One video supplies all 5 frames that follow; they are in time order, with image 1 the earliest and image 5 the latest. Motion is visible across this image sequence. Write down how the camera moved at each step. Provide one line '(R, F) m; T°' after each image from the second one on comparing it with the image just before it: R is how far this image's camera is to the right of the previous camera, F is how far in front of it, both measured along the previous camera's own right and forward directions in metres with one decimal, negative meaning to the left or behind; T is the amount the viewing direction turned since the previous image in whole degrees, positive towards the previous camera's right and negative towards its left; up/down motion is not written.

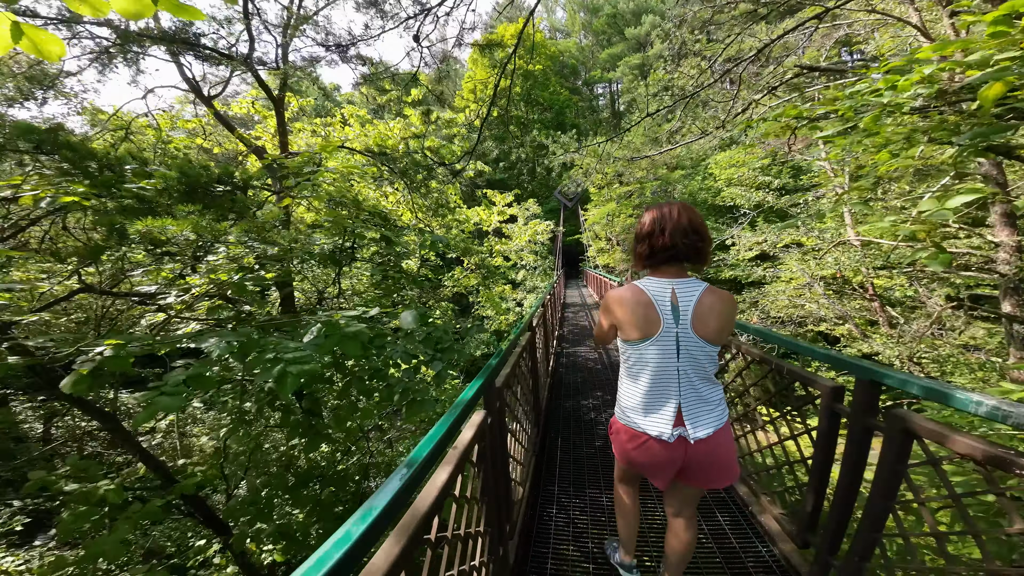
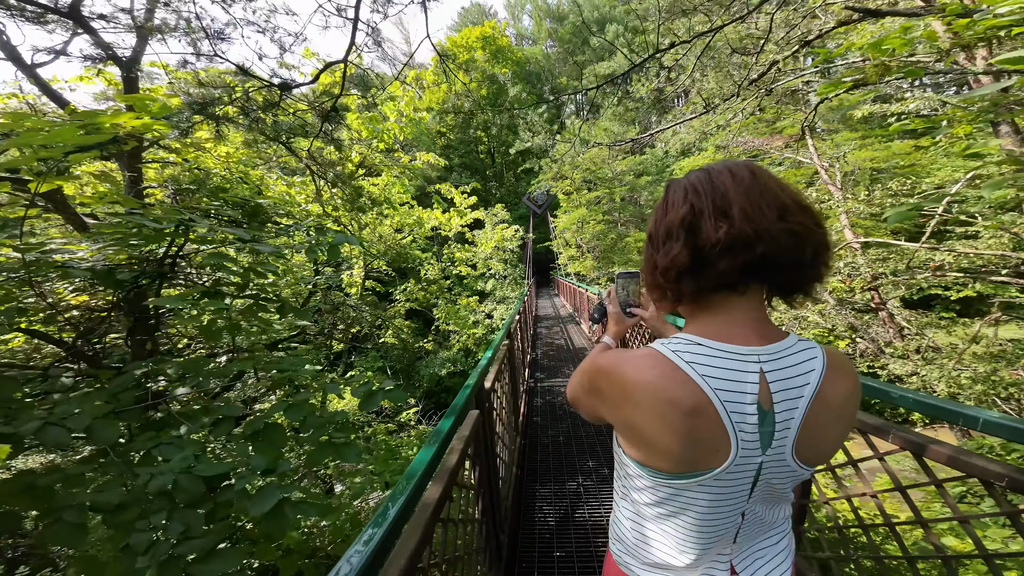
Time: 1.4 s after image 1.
(+0.1, +0.8) m; +4°
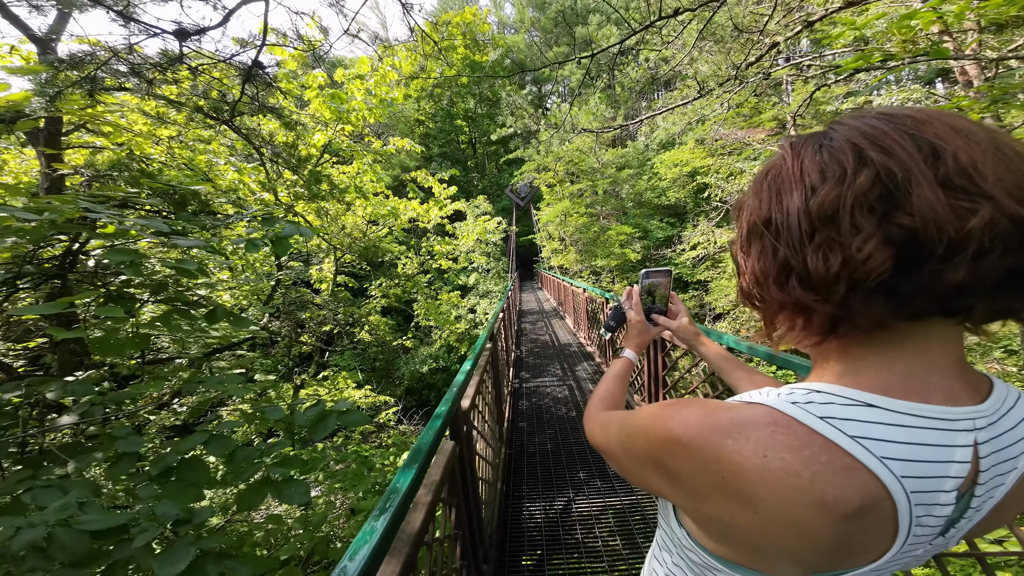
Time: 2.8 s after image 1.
(0.0, +0.2) m; +3°
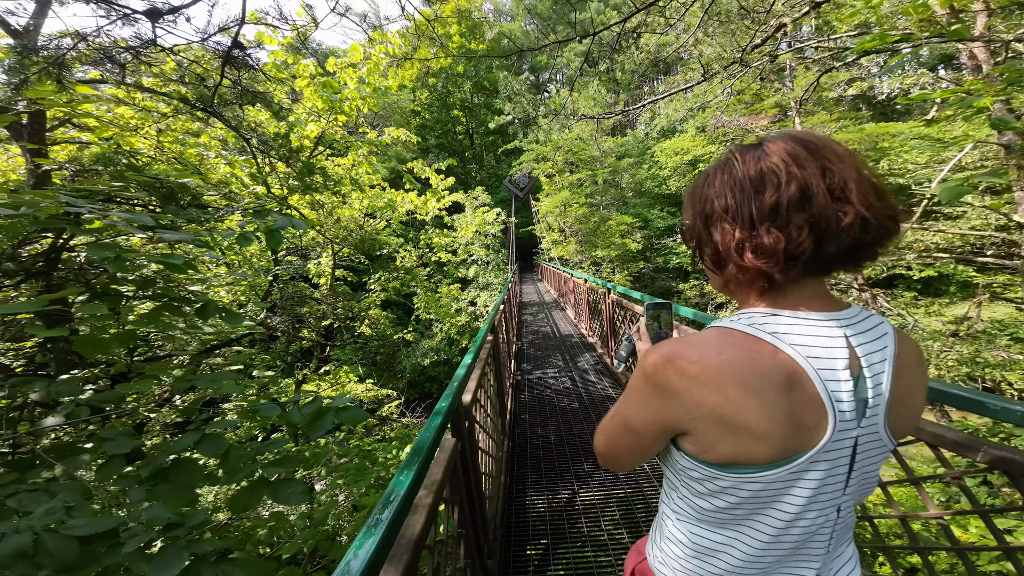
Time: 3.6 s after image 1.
(0.0, 0.0) m; 0°
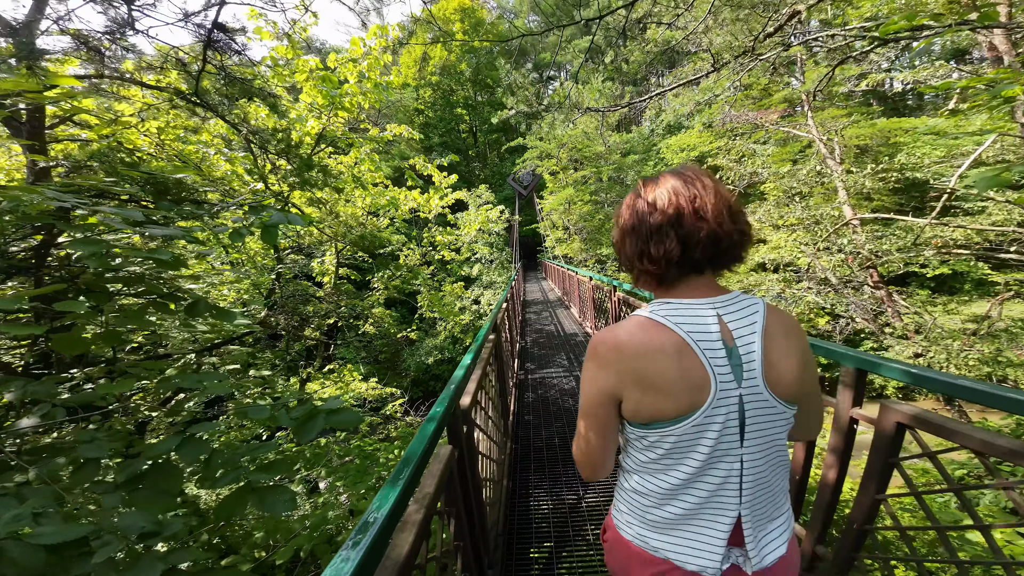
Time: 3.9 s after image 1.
(0.0, 0.0) m; -1°
